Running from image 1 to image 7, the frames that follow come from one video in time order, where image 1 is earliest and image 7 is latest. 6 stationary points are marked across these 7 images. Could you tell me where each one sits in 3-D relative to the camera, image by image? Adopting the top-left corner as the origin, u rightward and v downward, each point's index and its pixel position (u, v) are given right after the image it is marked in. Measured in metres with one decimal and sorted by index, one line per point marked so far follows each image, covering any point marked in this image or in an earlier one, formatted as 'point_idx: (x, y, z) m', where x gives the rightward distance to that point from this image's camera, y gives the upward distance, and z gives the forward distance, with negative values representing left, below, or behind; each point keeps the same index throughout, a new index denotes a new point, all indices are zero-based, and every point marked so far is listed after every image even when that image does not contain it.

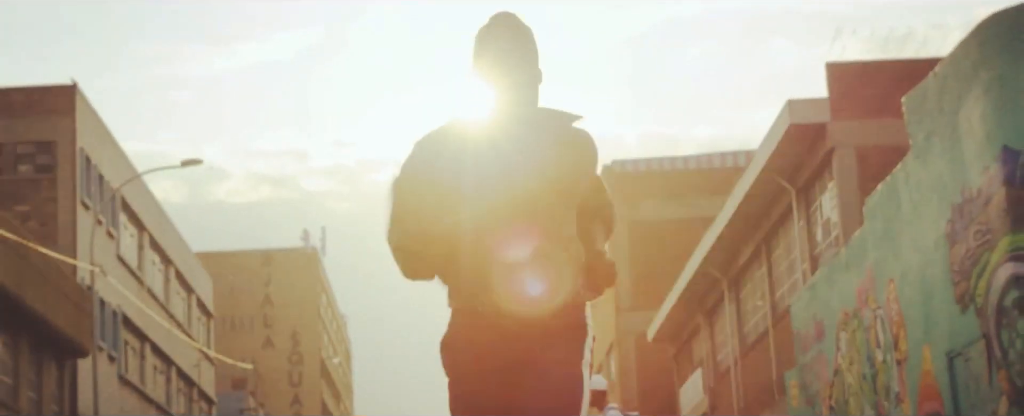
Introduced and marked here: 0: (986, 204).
0: (+4.9, 0.0, +17.2) m
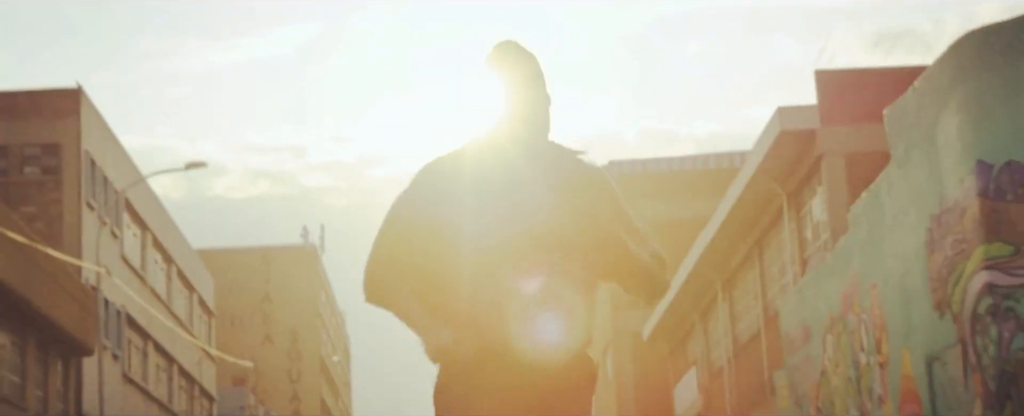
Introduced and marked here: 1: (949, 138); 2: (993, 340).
0: (+4.8, -0.1, +18.0) m
1: (+4.8, +0.8, +18.3) m
2: (+5.0, -1.4, +17.3) m
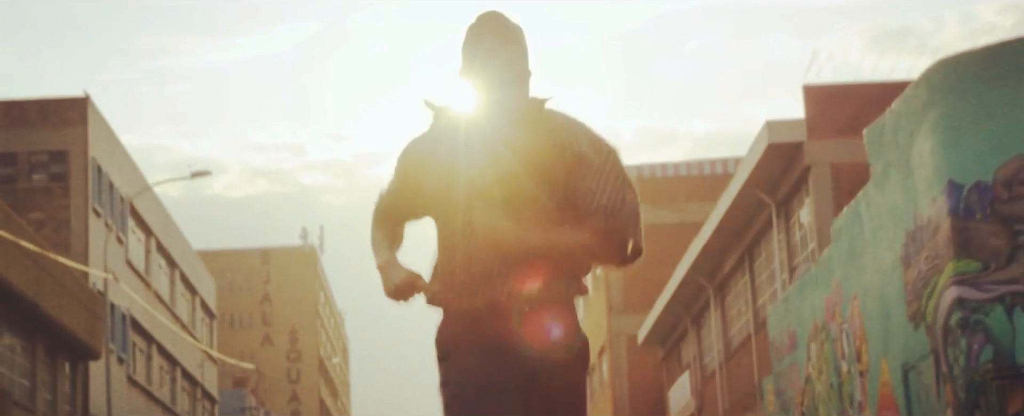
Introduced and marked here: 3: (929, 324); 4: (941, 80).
0: (+4.8, -0.3, +19.0) m
1: (+4.7, +0.6, +19.3) m
2: (+4.9, -1.6, +18.3) m
3: (+4.8, -1.3, +19.3) m
4: (+4.8, +1.4, +18.7) m
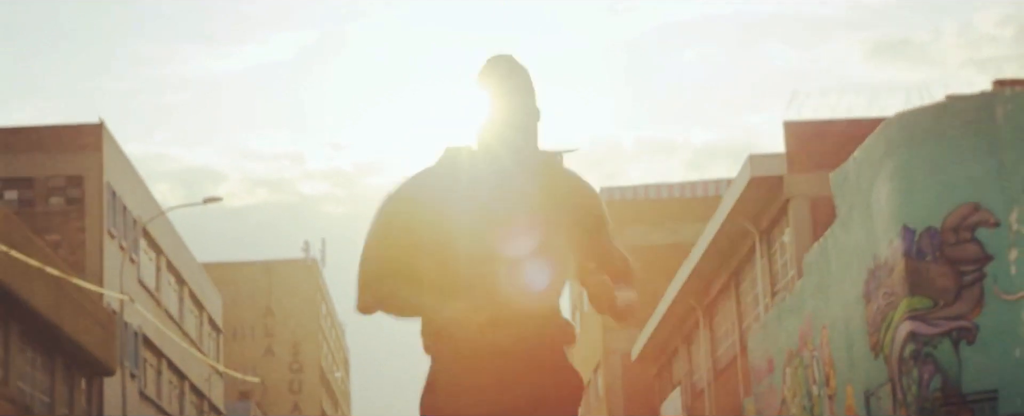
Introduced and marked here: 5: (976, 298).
0: (+4.7, -0.8, +20.9) m
1: (+4.7, +0.1, +21.2) m
2: (+4.9, -2.1, +20.2) m
3: (+4.7, -1.9, +21.2) m
4: (+4.8, +0.9, +20.6) m
5: (+5.5, -1.1, +20.0) m
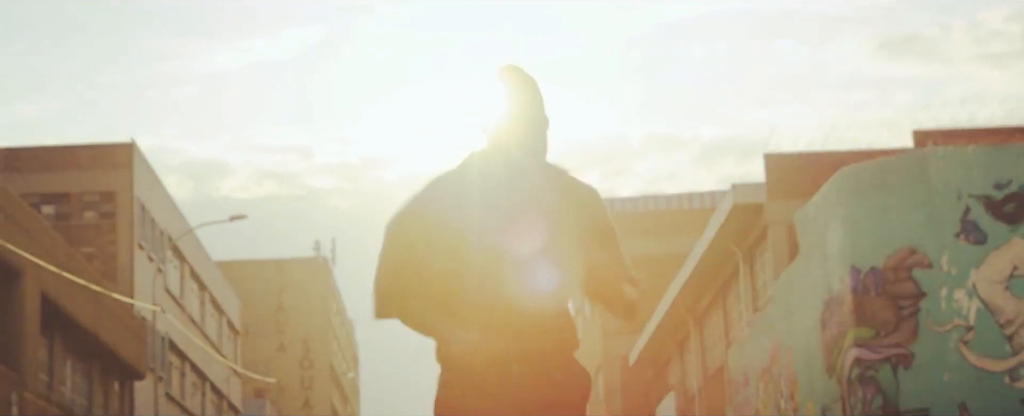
0: (+4.7, -1.4, +24.0) m
1: (+4.7, -0.5, +24.4) m
2: (+4.9, -2.7, +23.4) m
3: (+4.7, -2.4, +24.3) m
4: (+4.8, +0.3, +23.7) m
5: (+5.5, -1.7, +23.1) m
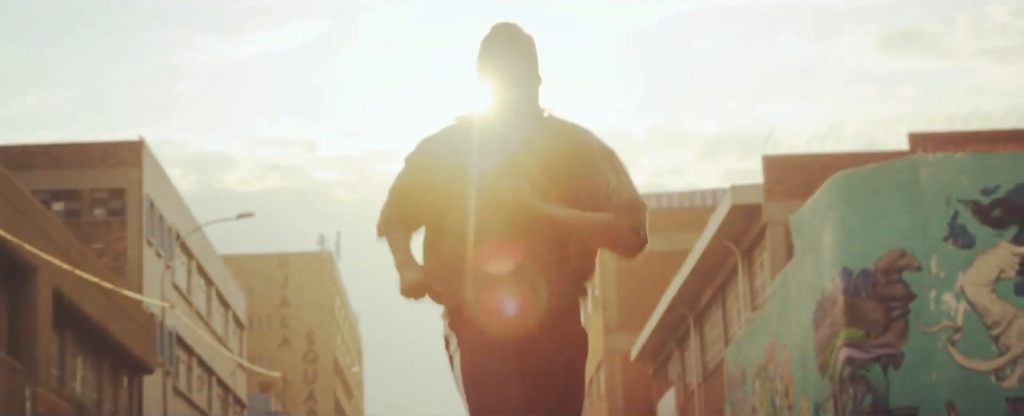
0: (+4.8, -1.4, +24.8) m
1: (+4.7, -0.6, +25.1) m
2: (+4.9, -2.7, +24.1) m
3: (+4.8, -2.5, +25.1) m
4: (+4.8, +0.3, +24.4) m
5: (+5.6, -1.7, +23.9) m
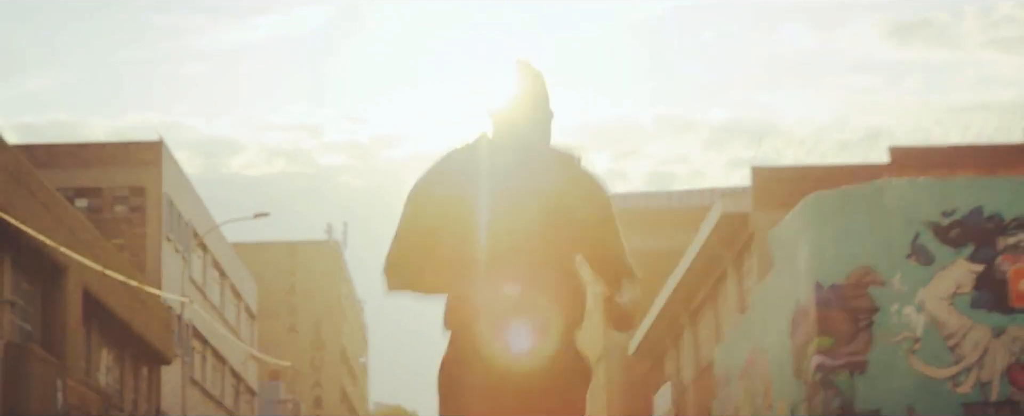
0: (+4.8, -1.7, +27.0) m
1: (+4.7, -0.9, +27.4) m
2: (+4.9, -3.0, +26.4) m
3: (+4.8, -2.8, +27.4) m
4: (+4.8, 0.0, +26.7) m
5: (+5.6, -2.0, +26.1) m
